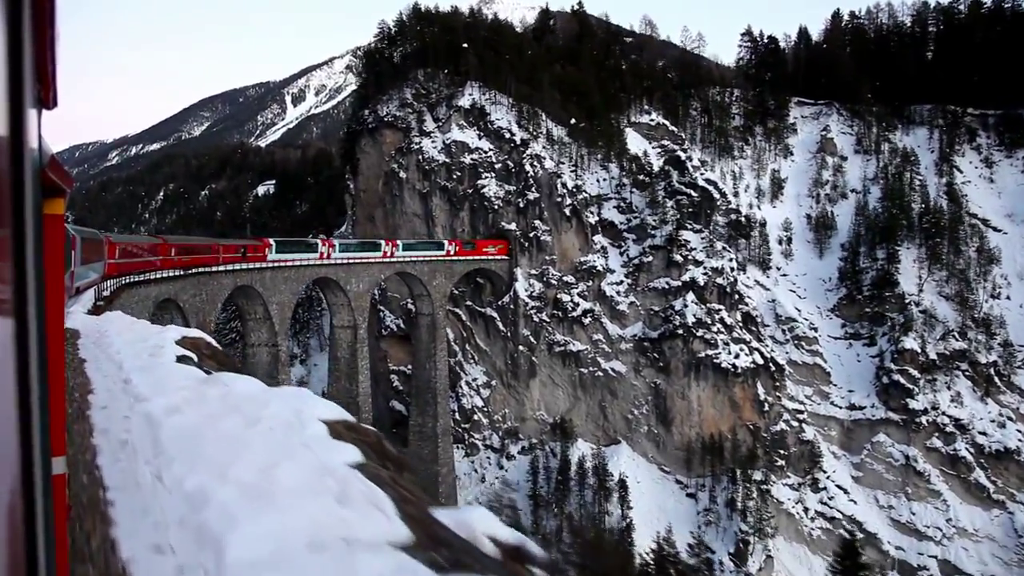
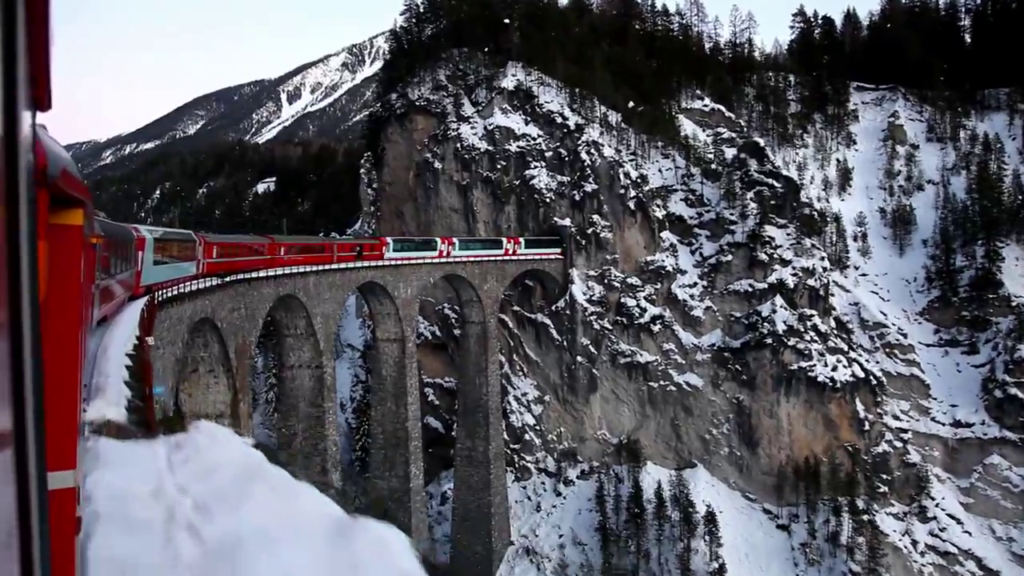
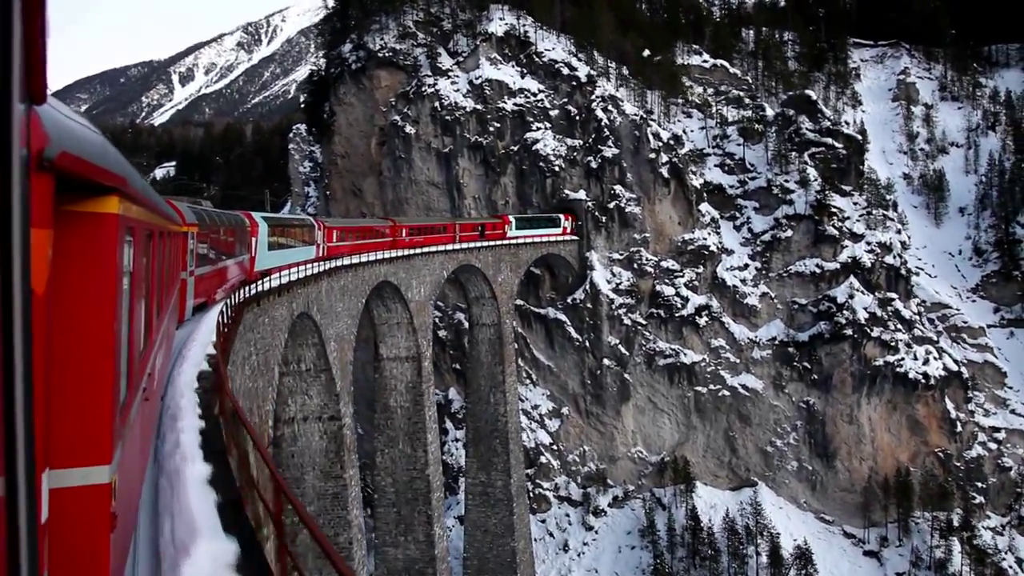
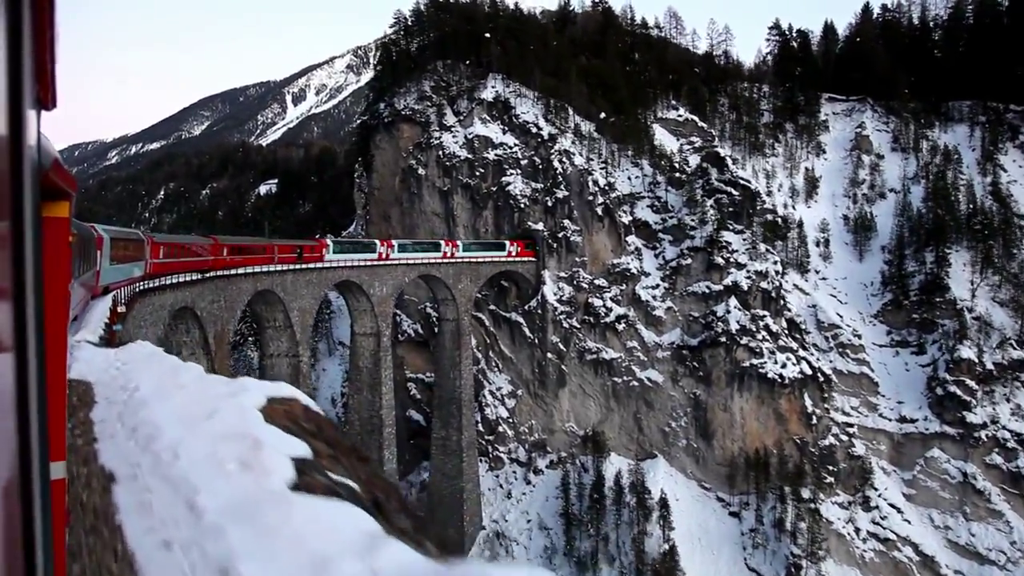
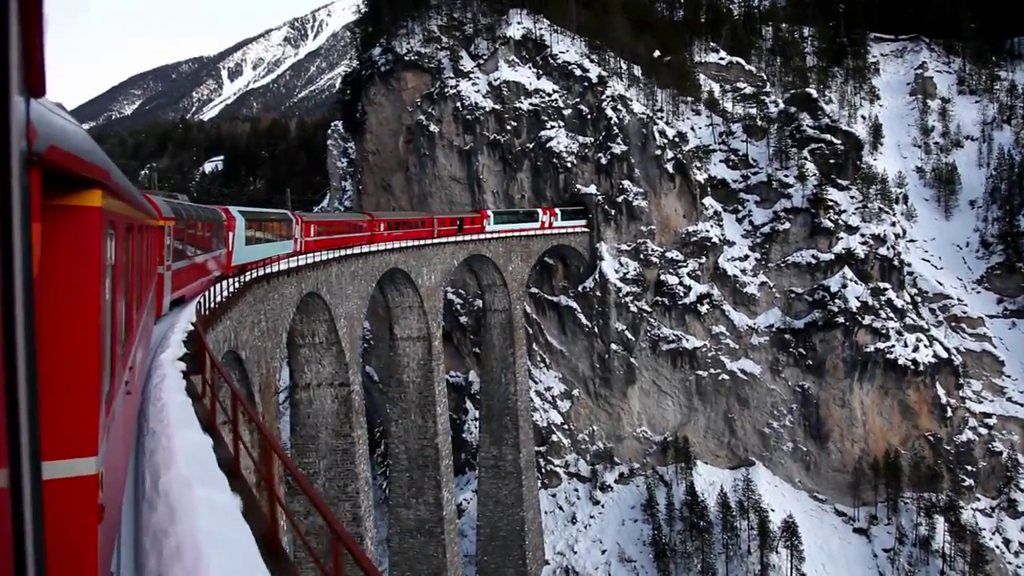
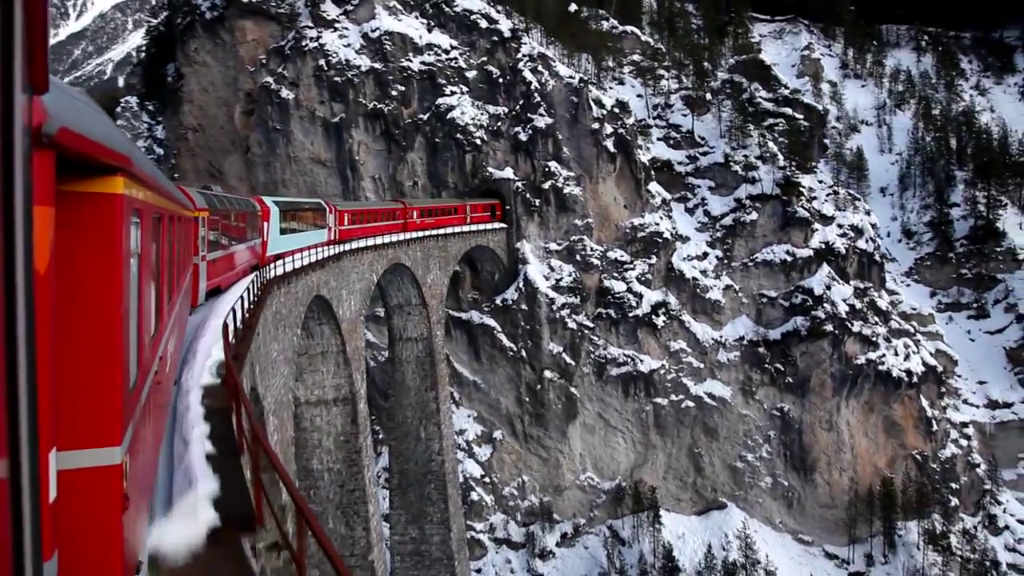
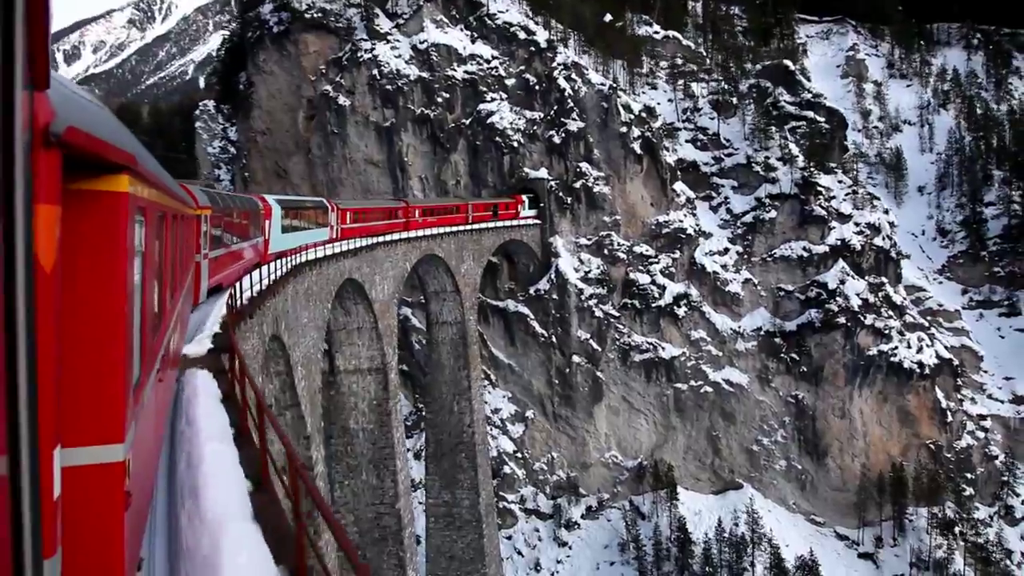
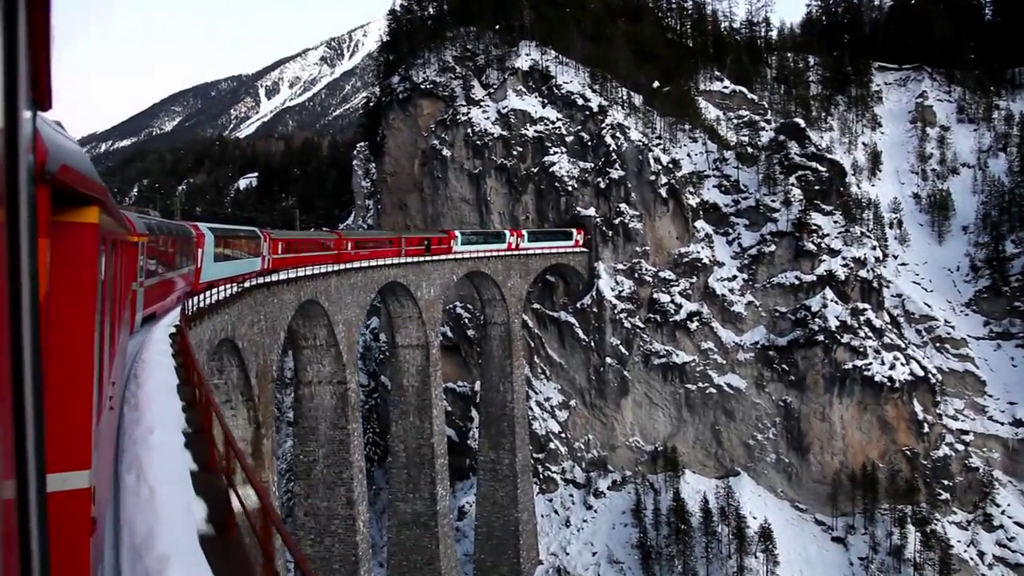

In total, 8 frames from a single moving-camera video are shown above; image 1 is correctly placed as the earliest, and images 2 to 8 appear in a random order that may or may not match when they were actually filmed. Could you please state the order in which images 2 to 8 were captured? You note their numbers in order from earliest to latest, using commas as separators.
4, 2, 8, 5, 3, 7, 6
